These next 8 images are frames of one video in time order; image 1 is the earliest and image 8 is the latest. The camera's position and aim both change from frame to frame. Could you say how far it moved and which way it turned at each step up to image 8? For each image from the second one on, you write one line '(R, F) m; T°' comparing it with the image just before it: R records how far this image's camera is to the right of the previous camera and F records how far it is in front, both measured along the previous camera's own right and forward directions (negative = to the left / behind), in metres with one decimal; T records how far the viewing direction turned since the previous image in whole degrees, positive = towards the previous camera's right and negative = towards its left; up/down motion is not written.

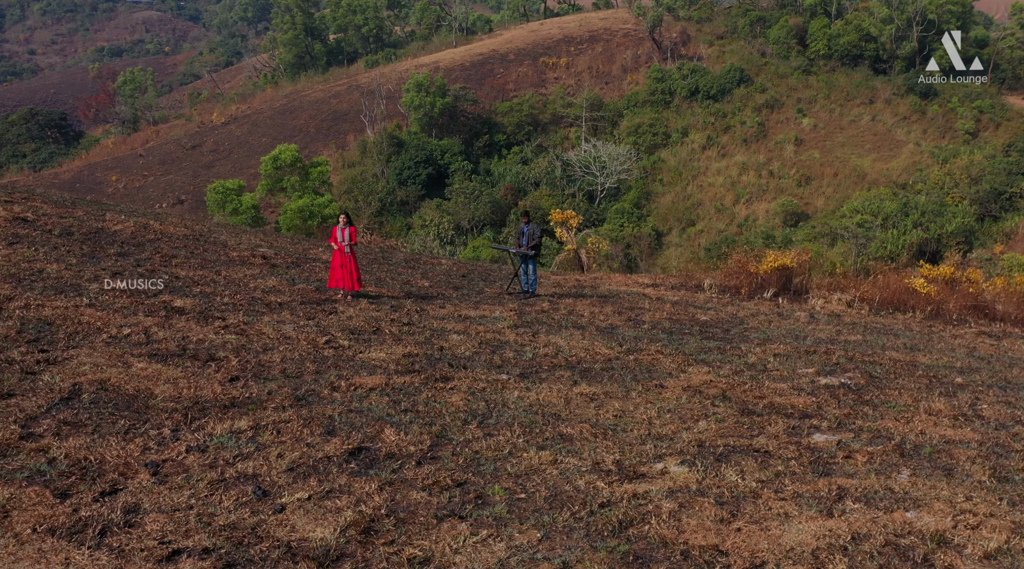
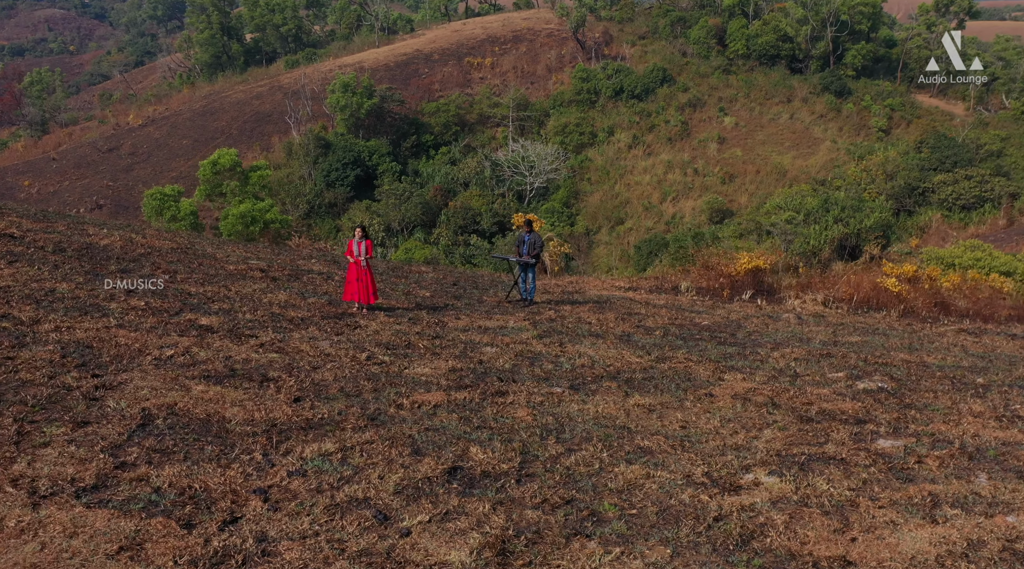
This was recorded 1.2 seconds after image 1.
(-0.7, 0.0) m; +3°
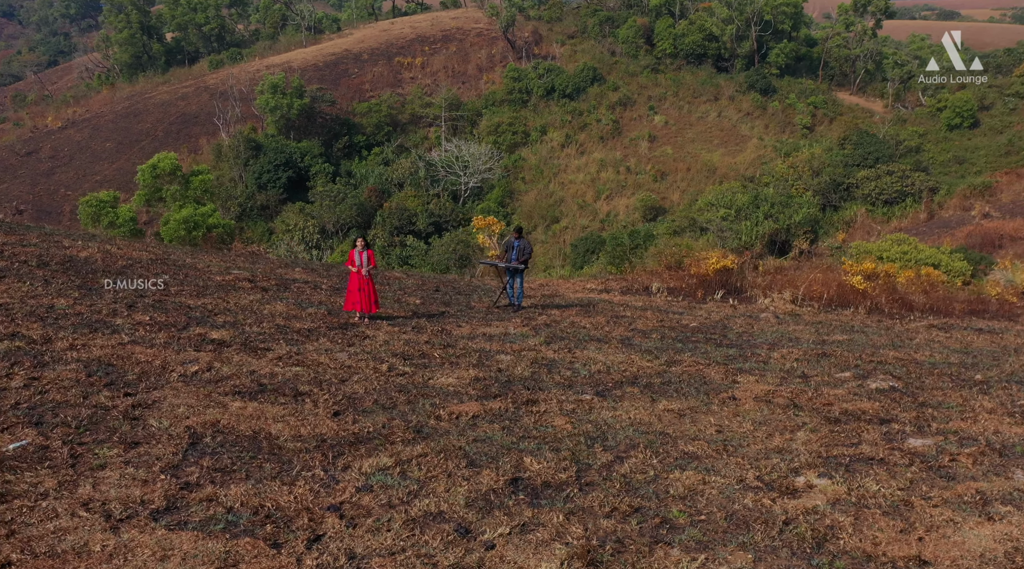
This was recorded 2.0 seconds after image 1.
(-0.5, 0.0) m; +3°
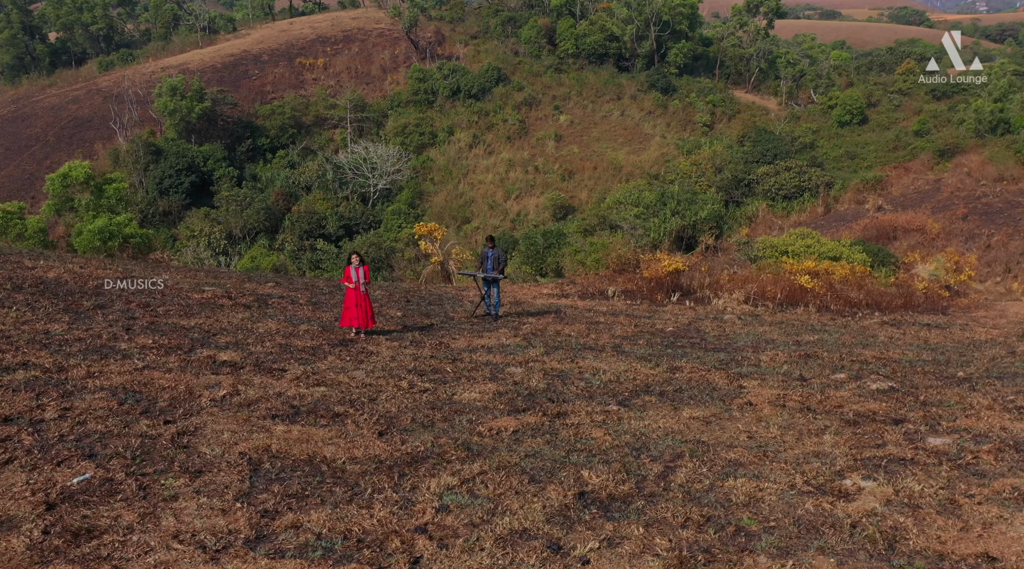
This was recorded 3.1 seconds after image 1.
(-0.7, -0.1) m; +4°
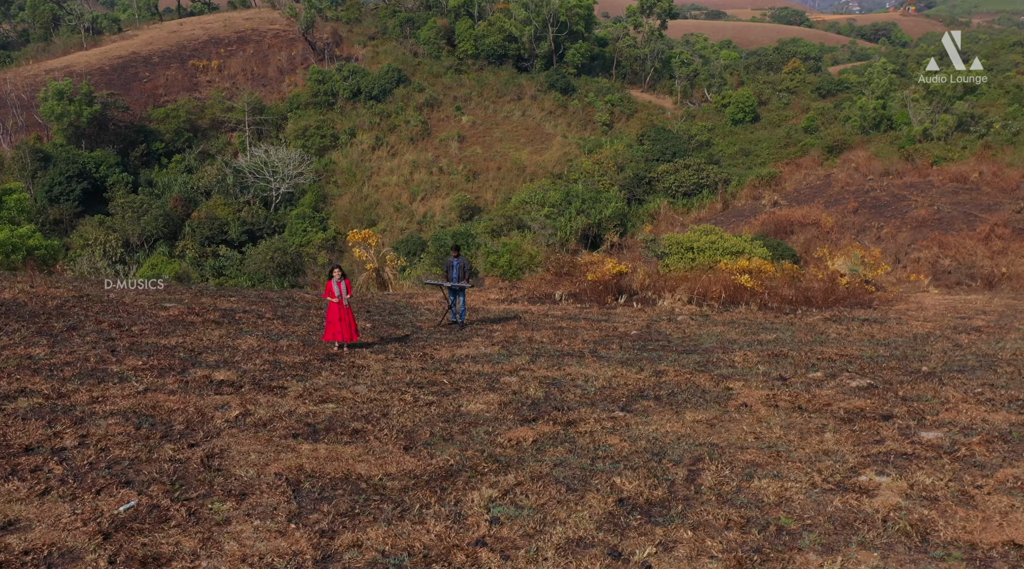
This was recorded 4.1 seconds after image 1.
(-0.6, -0.1) m; +4°
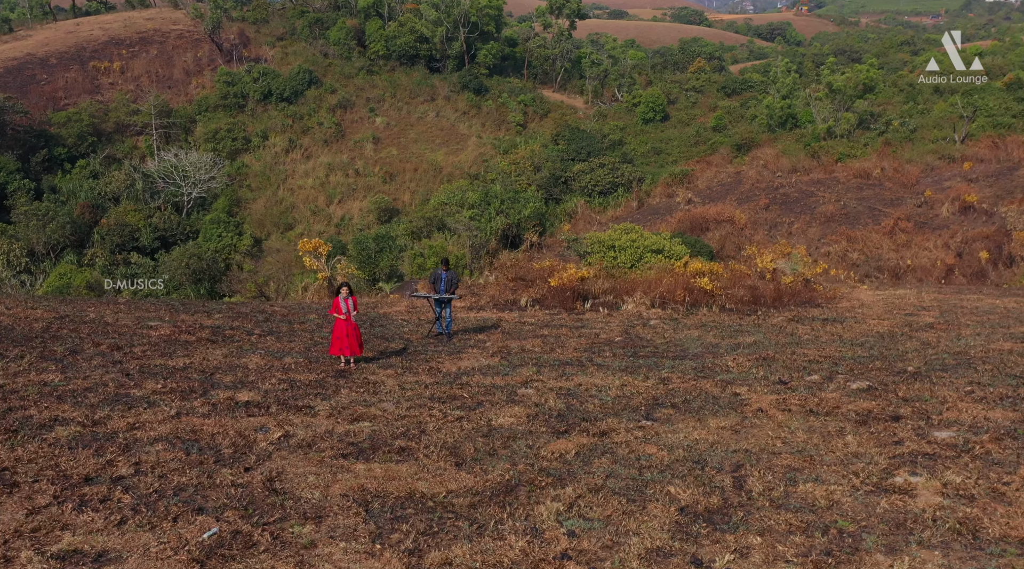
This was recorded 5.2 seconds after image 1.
(-0.7, -0.2) m; +3°
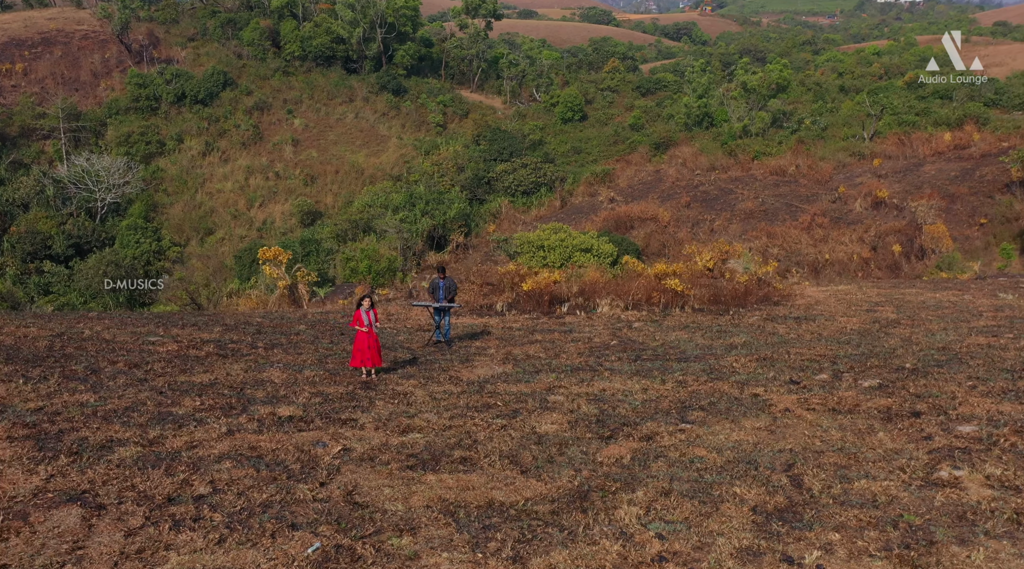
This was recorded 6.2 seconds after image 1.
(-0.8, -0.2) m; +3°
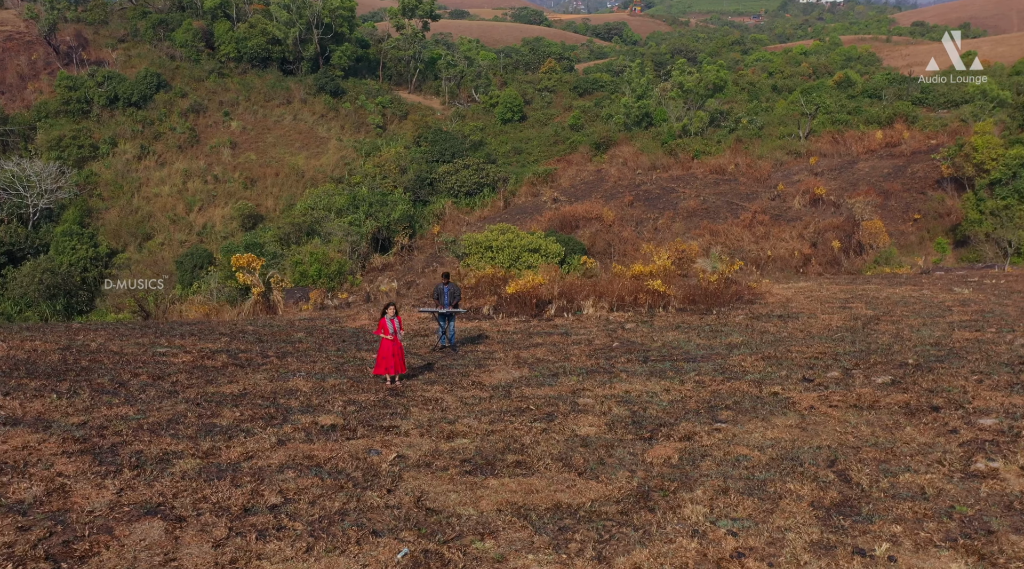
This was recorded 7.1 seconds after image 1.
(-0.6, -0.2) m; +2°
